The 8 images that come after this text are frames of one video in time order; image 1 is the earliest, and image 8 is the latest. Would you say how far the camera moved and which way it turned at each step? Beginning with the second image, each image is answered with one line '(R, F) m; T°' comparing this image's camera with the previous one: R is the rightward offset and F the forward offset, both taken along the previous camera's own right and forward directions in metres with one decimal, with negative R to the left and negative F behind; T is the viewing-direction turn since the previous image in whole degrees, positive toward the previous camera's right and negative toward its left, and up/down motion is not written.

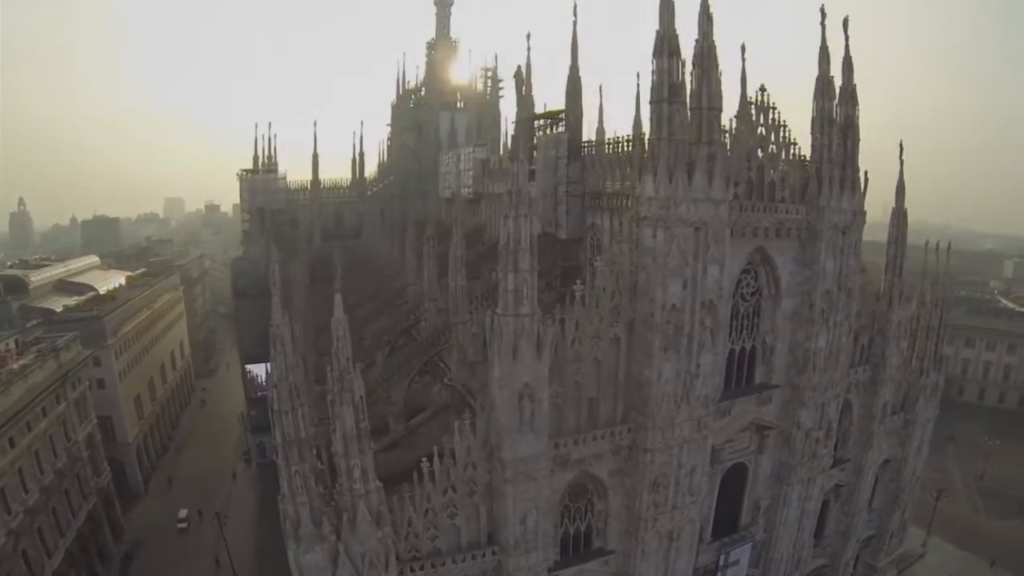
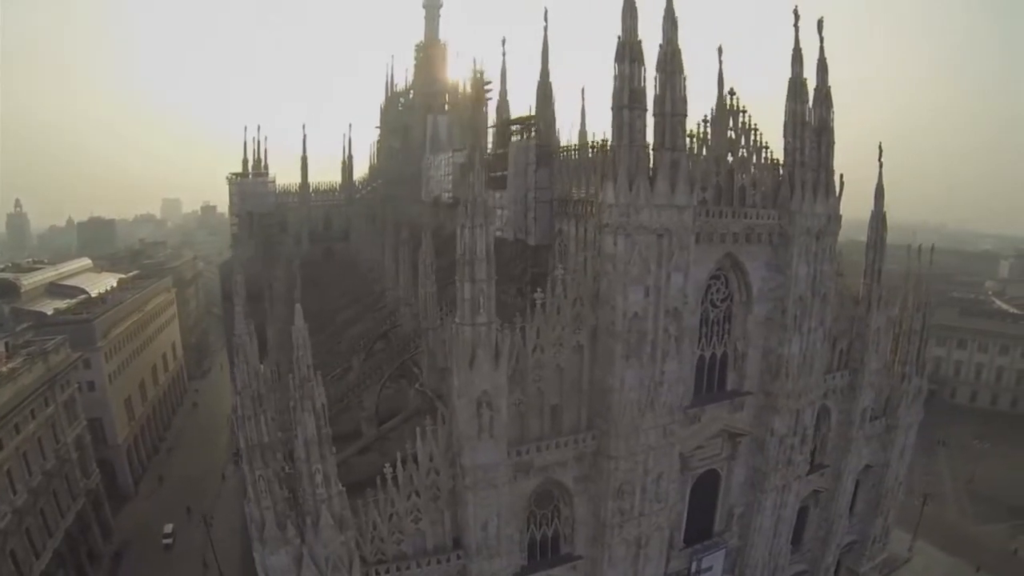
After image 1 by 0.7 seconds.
(+1.3, 0.0) m; -1°
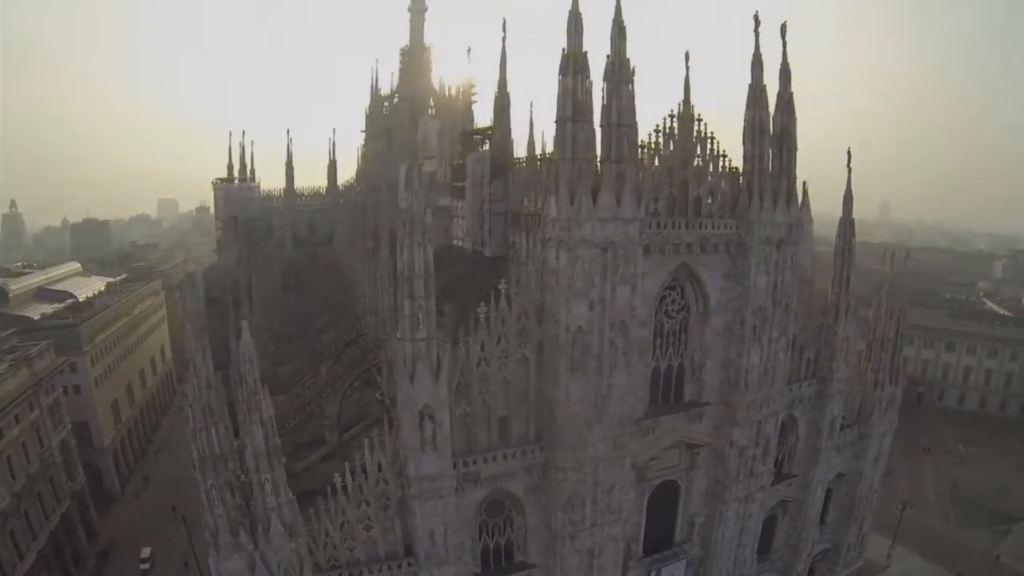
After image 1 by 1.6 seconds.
(+1.9, 0.0) m; -2°
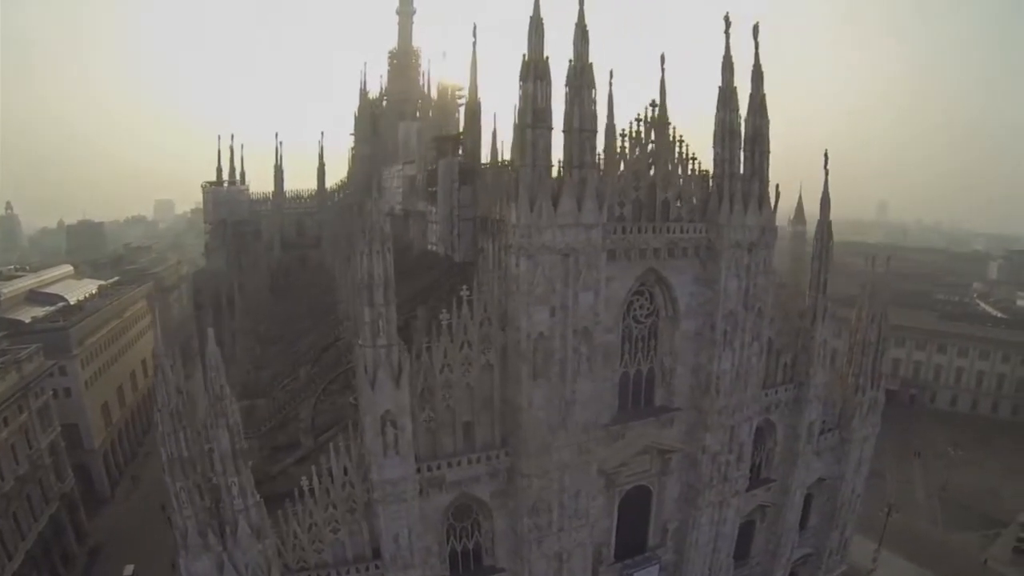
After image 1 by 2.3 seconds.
(+1.3, 0.0) m; -1°
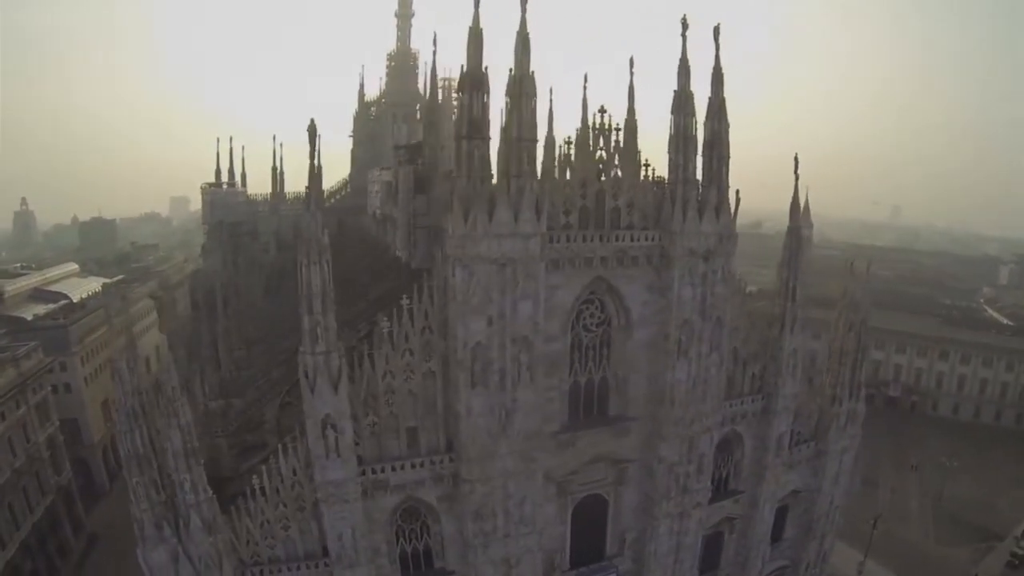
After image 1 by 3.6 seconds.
(+2.6, 0.0) m; -4°
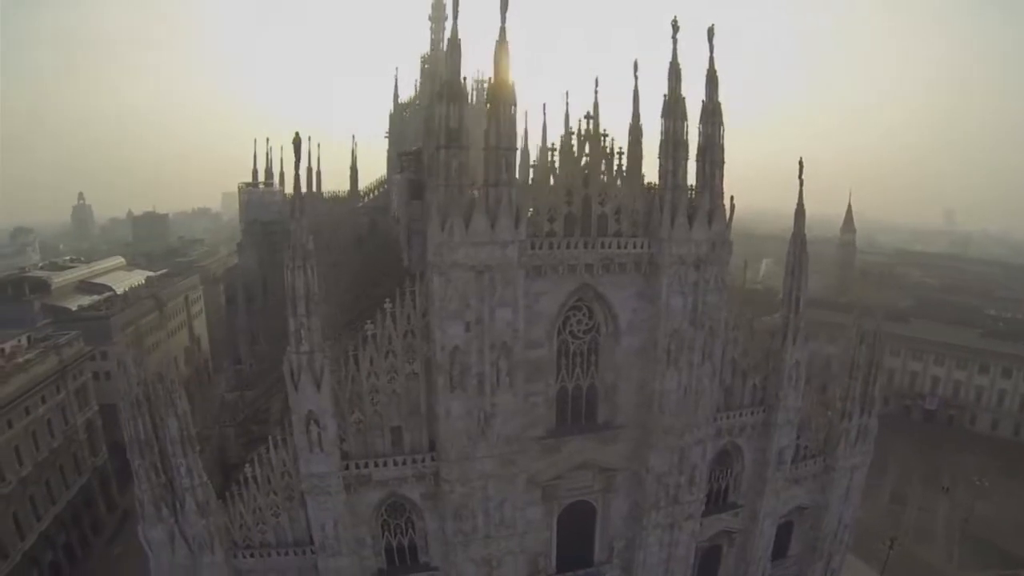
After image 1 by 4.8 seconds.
(+2.1, -0.1) m; -6°
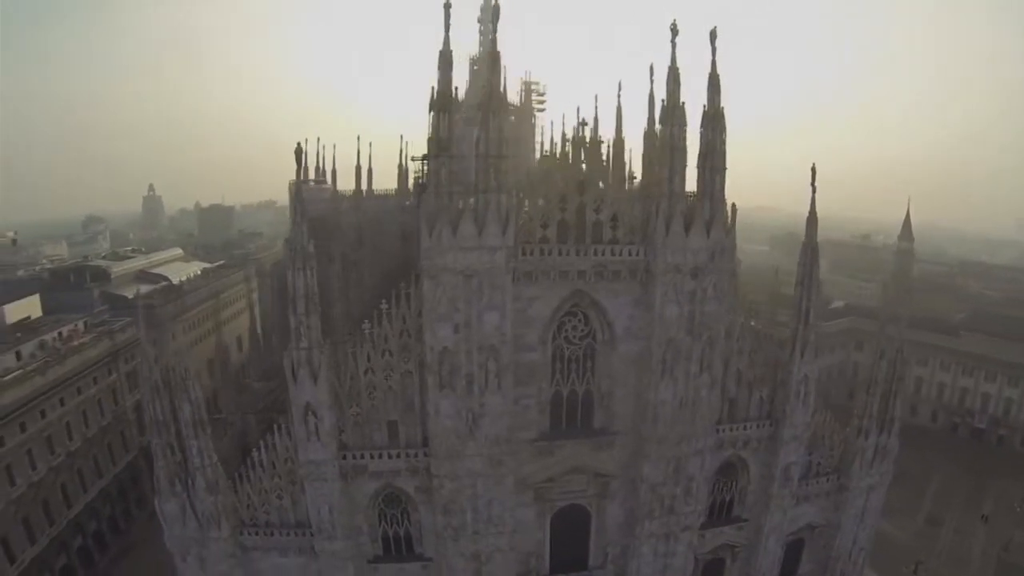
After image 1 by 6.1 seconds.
(+2.1, -0.2) m; -7°
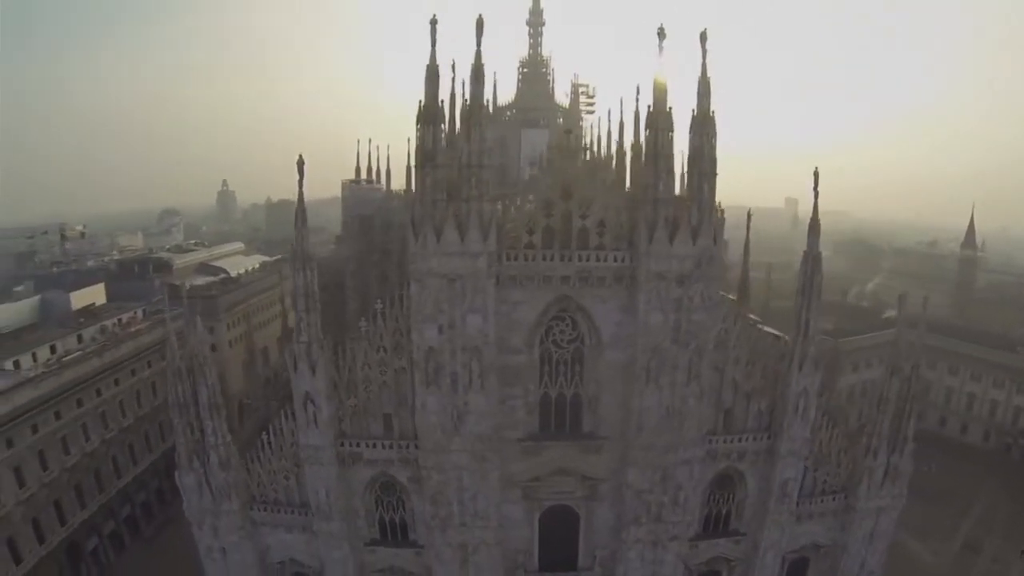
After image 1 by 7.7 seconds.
(+2.7, -0.3) m; -8°
